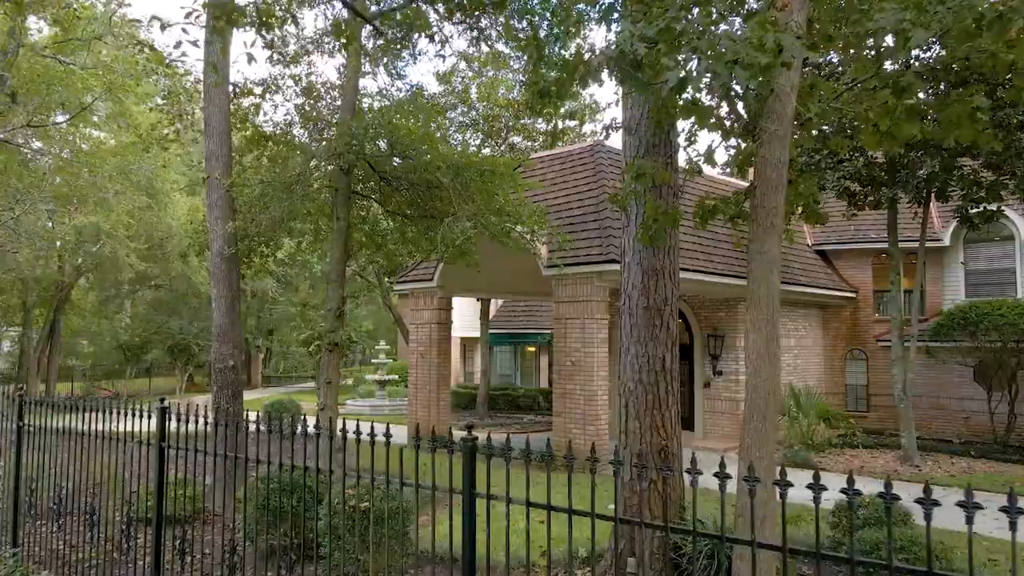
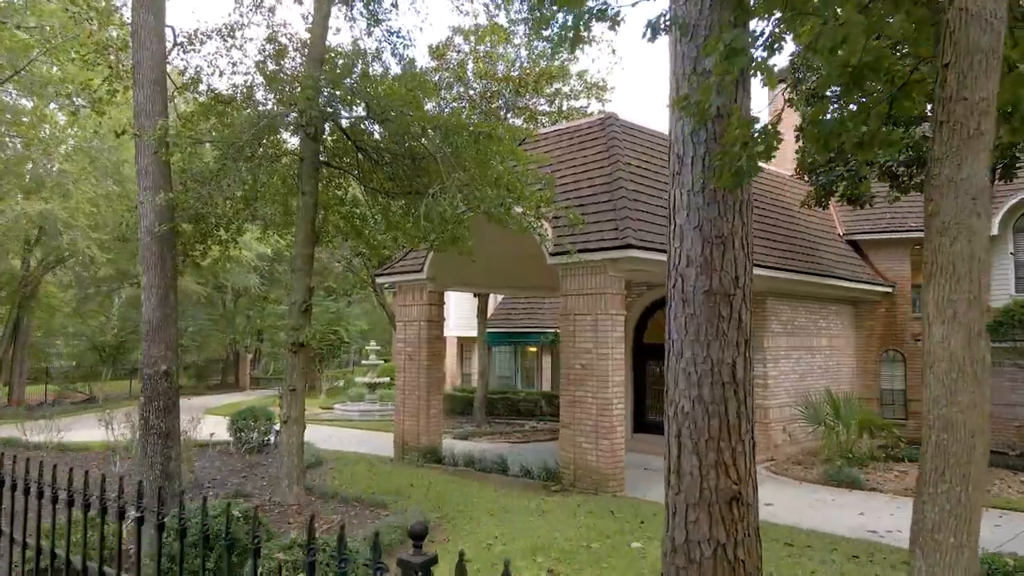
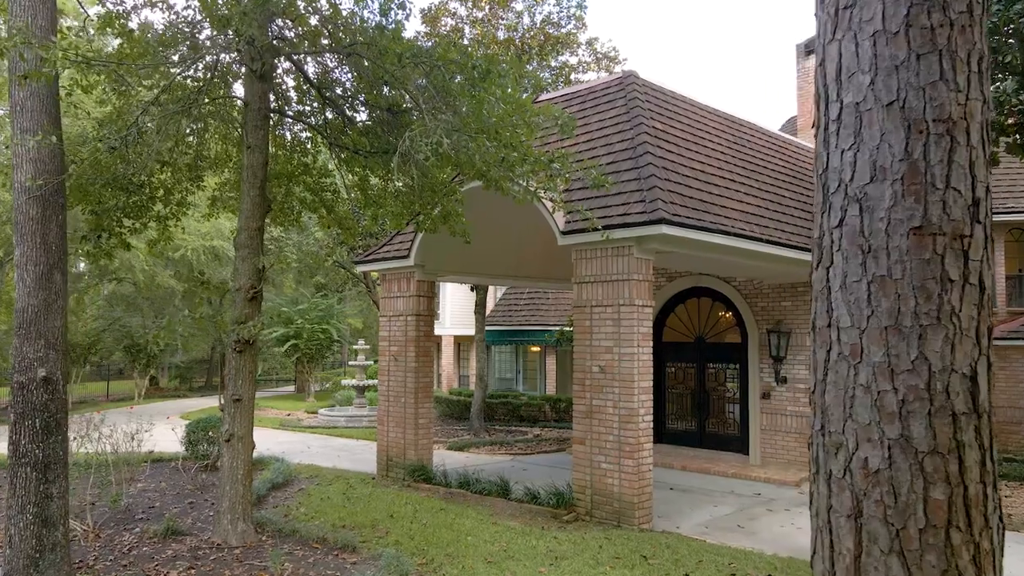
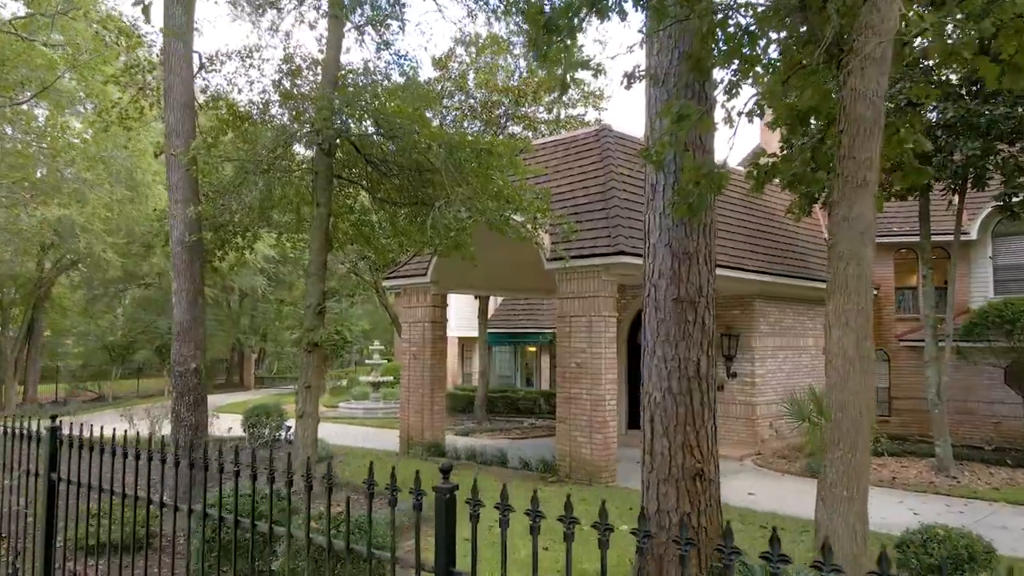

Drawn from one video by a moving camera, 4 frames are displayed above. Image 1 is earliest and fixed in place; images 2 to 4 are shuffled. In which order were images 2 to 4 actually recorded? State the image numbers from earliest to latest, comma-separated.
4, 2, 3
